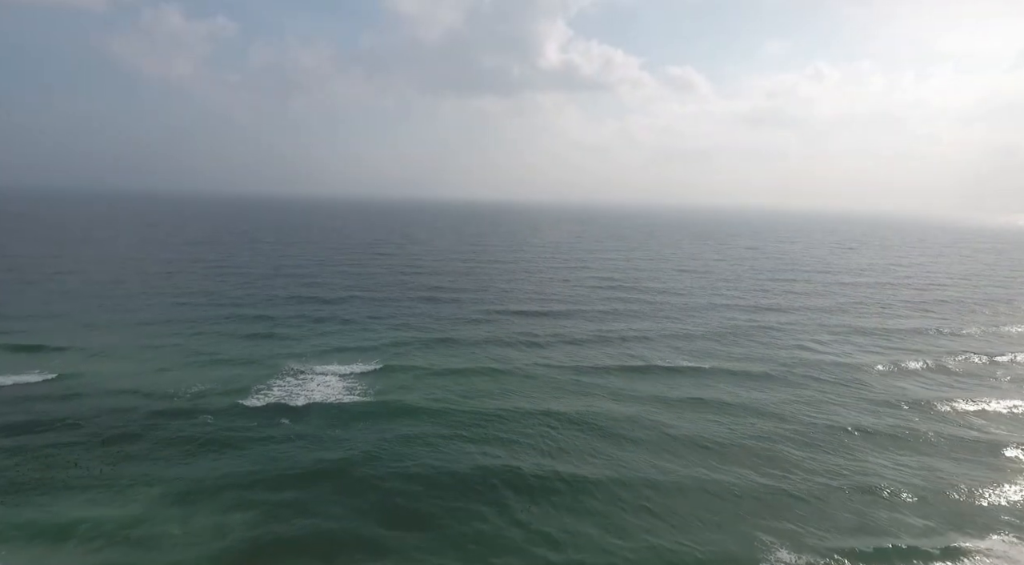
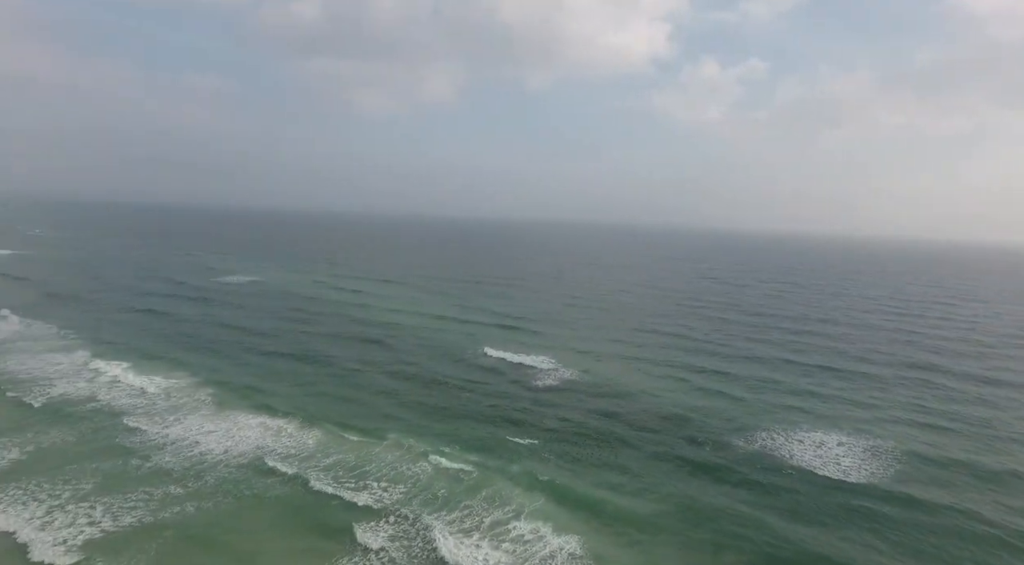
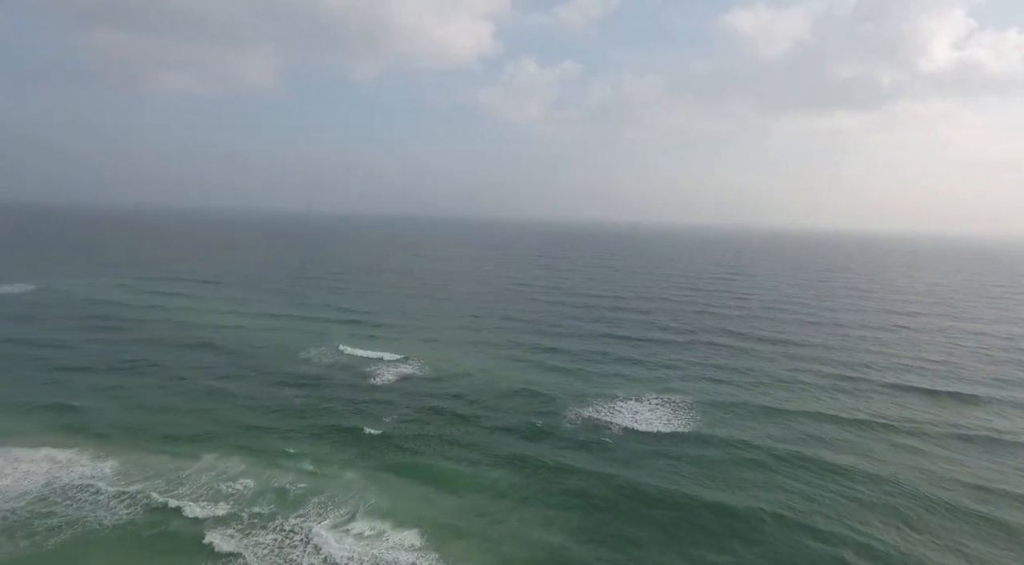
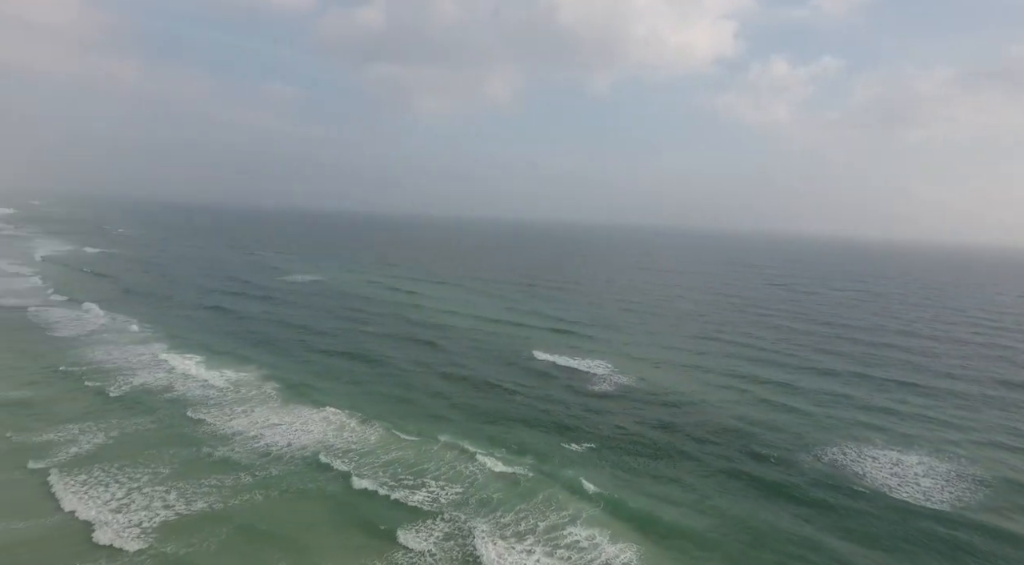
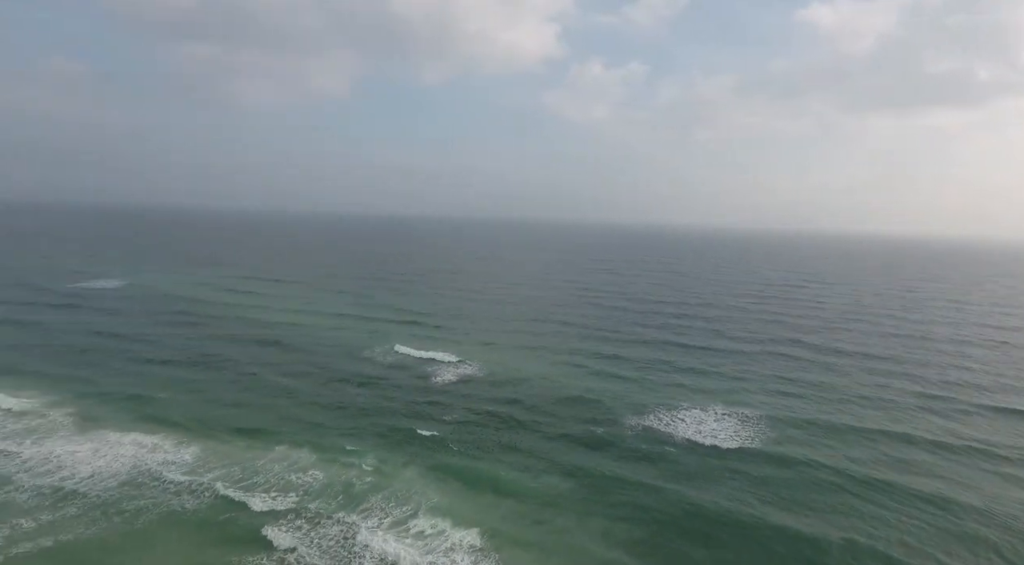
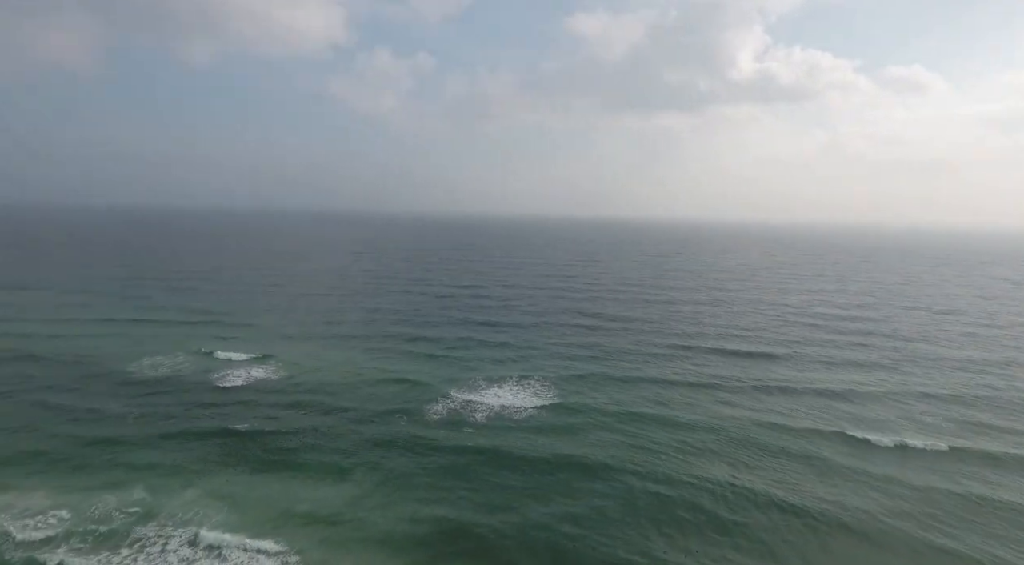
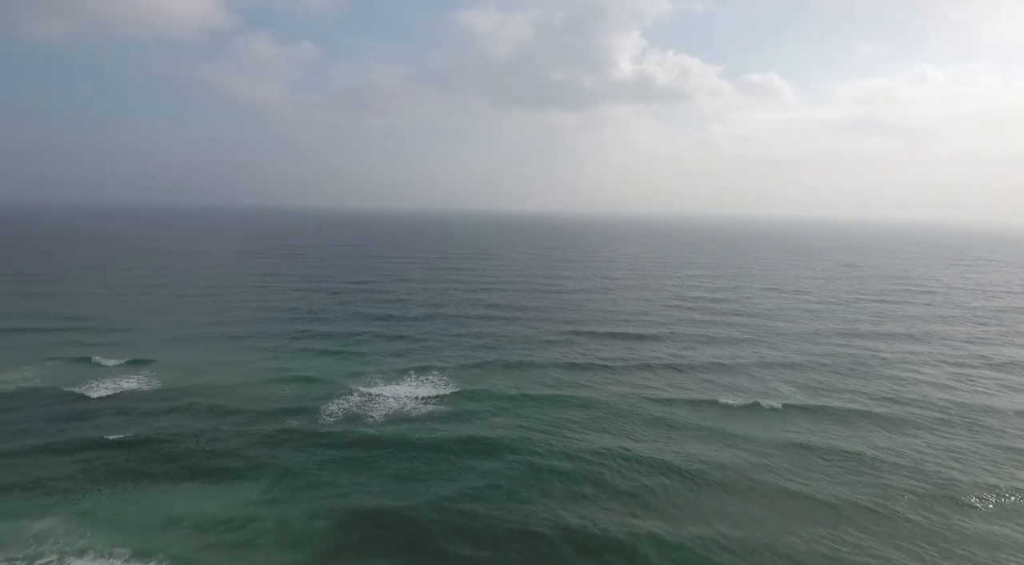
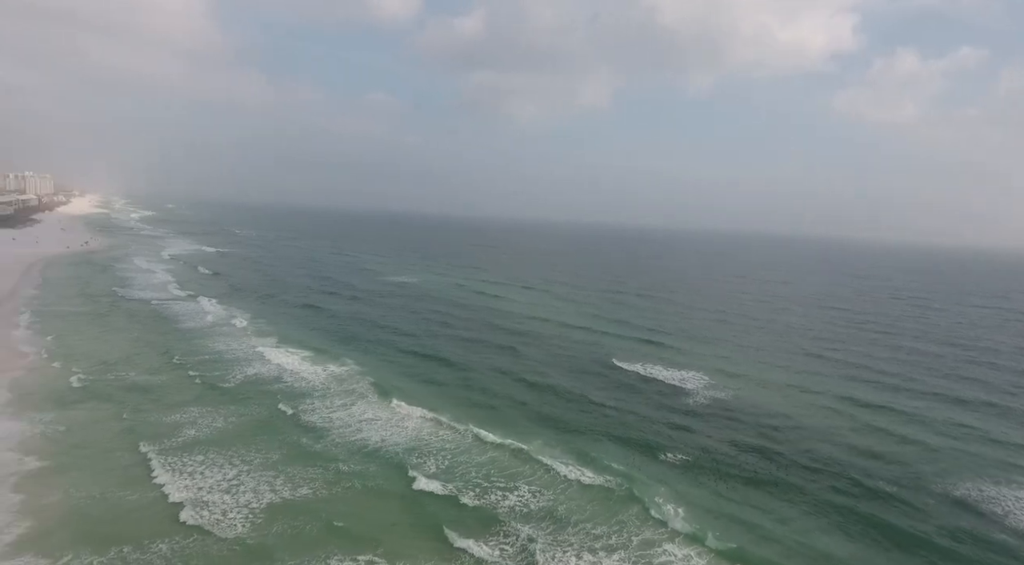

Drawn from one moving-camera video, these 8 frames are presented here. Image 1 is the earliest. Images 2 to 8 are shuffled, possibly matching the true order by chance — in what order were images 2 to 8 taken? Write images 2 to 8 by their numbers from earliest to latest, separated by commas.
7, 6, 3, 5, 2, 4, 8
